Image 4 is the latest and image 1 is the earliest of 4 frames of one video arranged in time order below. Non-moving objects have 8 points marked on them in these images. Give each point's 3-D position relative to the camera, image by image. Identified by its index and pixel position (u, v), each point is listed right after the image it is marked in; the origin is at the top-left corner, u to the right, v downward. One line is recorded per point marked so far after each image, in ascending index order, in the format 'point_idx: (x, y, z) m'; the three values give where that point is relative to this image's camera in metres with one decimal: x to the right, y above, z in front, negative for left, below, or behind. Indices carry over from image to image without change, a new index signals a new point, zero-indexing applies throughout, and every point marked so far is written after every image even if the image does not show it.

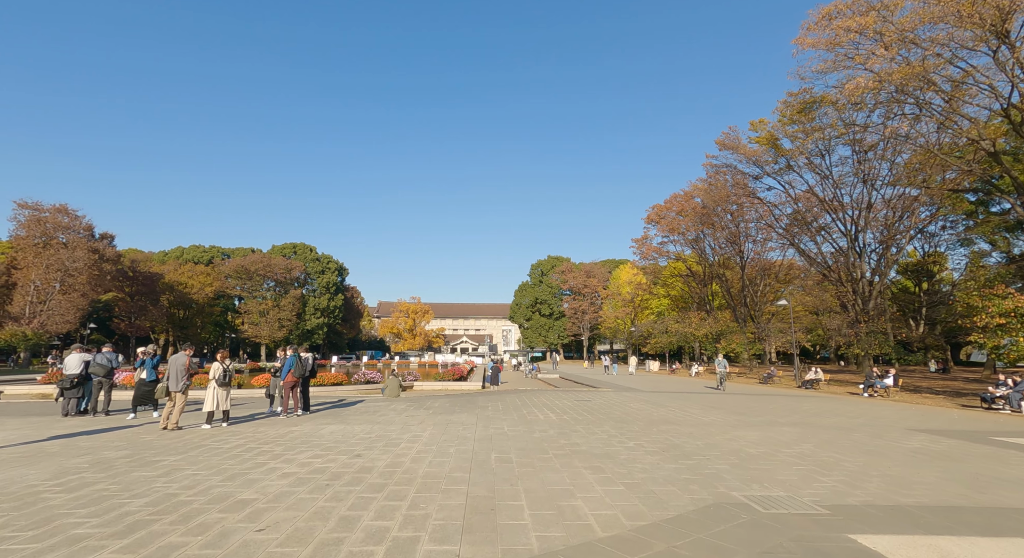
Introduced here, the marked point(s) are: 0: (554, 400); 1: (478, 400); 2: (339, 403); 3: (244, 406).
0: (+1.2, -3.6, +16.1) m
1: (-1.0, -3.5, +15.6) m
2: (-4.7, -3.4, +14.9) m
3: (-6.2, -3.0, +12.5) m
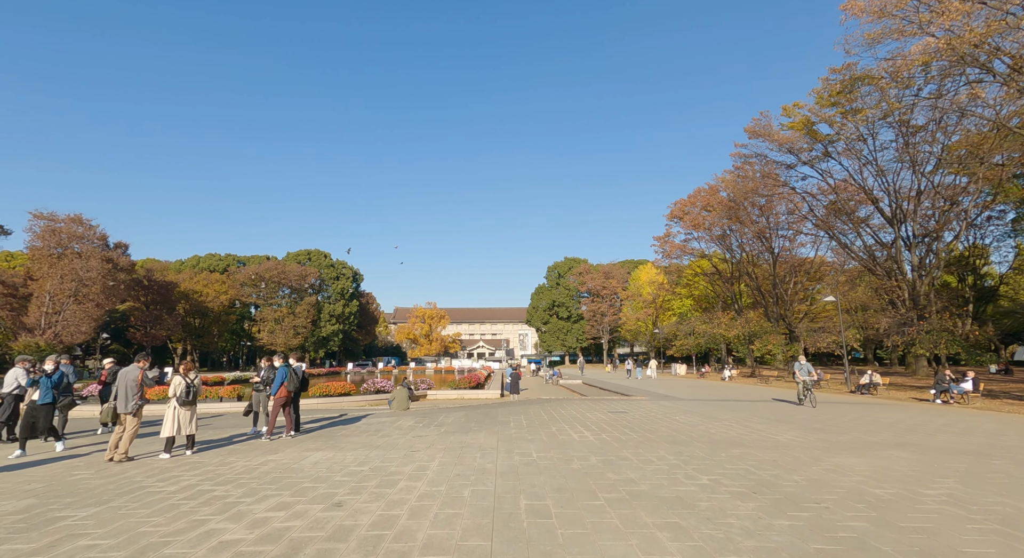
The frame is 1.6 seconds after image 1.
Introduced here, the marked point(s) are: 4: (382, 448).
0: (+1.9, -3.4, +14.1) m
1: (-0.4, -3.4, +13.7) m
2: (-4.2, -3.4, +13.0) m
3: (-5.7, -3.0, +10.7) m
4: (-2.1, -2.7, +8.6) m
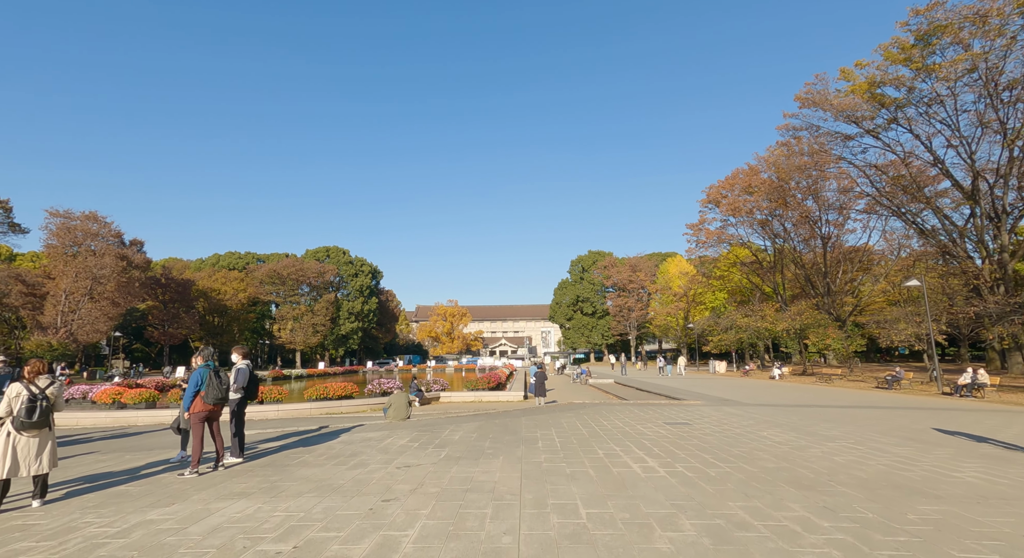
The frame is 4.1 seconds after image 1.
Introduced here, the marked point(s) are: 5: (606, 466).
0: (+2.4, -2.9, +10.9) m
1: (+0.2, -2.8, +10.6) m
2: (-3.7, -2.9, +10.1) m
3: (-5.2, -2.5, +7.8) m
4: (-1.7, -2.2, +5.6) m
5: (+1.1, -2.3, +6.7) m
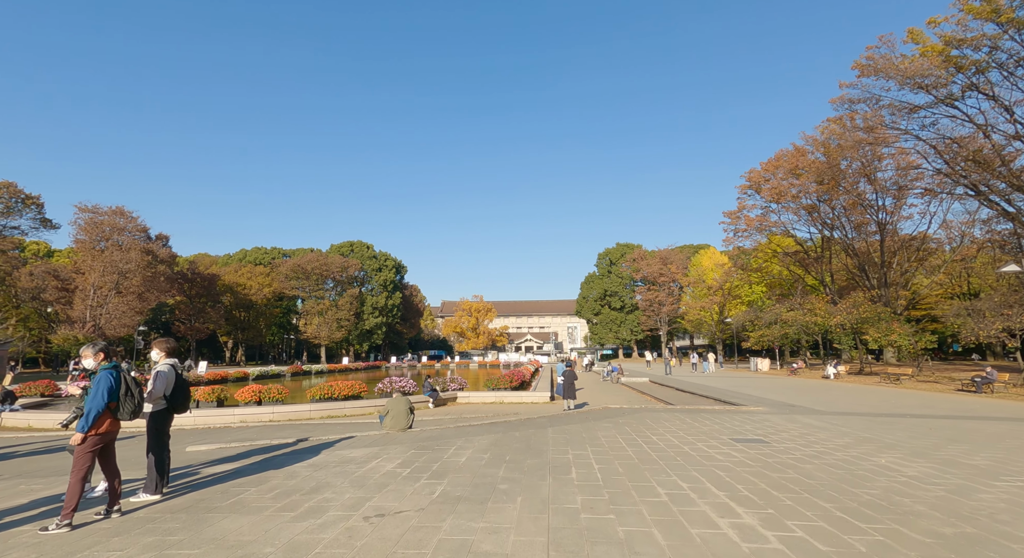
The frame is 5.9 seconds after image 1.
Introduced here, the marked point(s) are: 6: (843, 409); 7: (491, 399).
0: (+2.8, -2.5, +8.5) m
1: (+0.5, -2.5, +8.4) m
2: (-3.3, -2.5, +8.0) m
3: (-5.0, -2.2, +5.8) m
4: (-1.6, -1.9, +3.4) m
5: (+1.3, -2.0, +4.4) m
6: (+7.4, -2.9, +12.1) m
7: (-0.7, -3.8, +17.4) m
